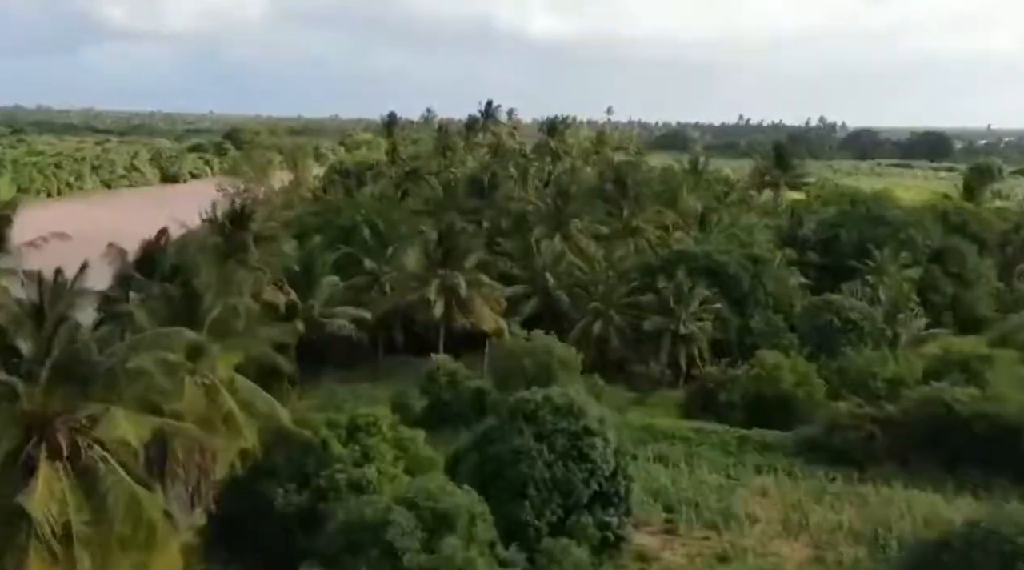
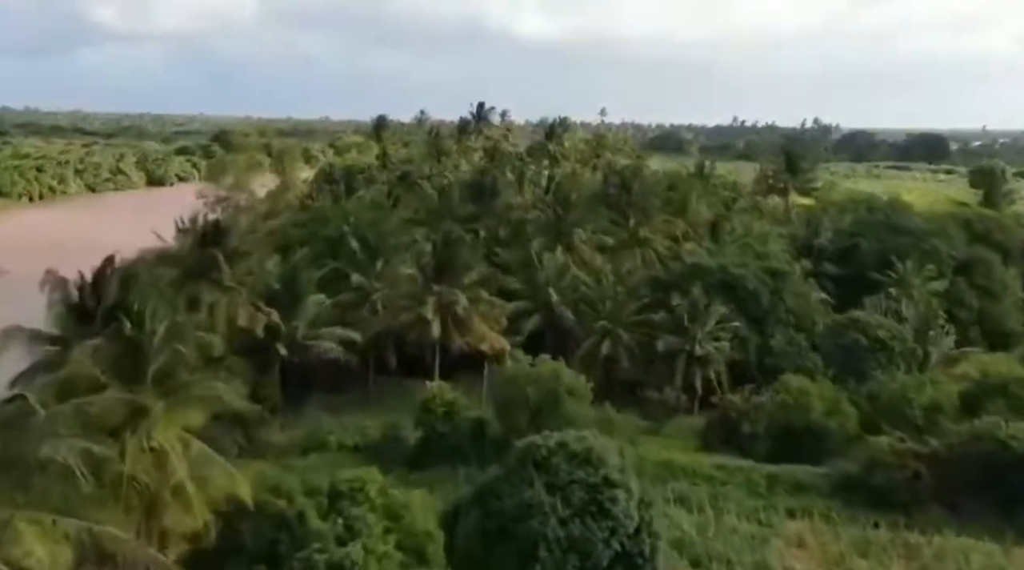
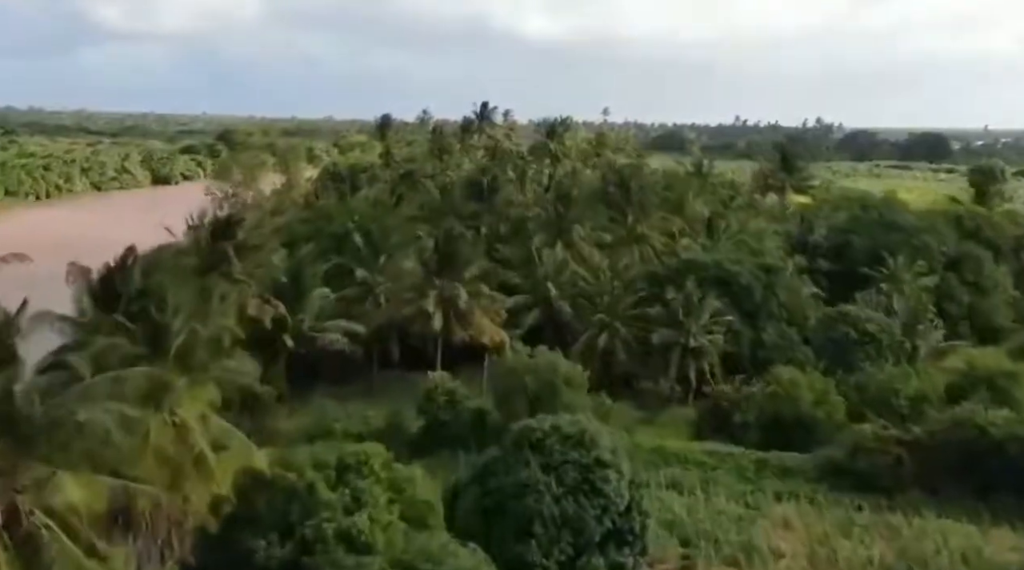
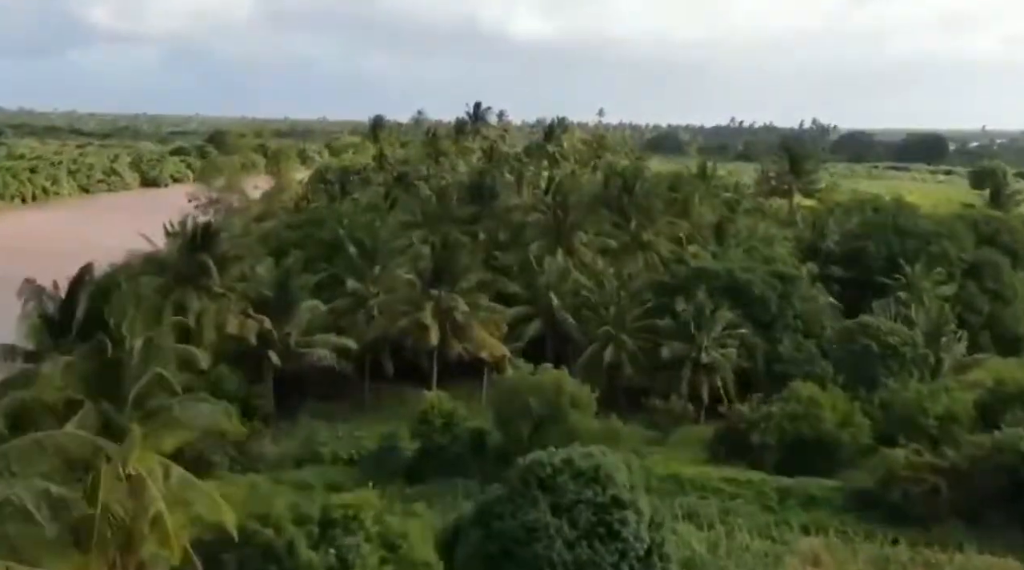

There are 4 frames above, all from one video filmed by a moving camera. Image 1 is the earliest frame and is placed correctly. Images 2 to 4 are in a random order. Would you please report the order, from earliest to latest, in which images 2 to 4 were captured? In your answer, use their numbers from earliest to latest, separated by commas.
3, 2, 4
